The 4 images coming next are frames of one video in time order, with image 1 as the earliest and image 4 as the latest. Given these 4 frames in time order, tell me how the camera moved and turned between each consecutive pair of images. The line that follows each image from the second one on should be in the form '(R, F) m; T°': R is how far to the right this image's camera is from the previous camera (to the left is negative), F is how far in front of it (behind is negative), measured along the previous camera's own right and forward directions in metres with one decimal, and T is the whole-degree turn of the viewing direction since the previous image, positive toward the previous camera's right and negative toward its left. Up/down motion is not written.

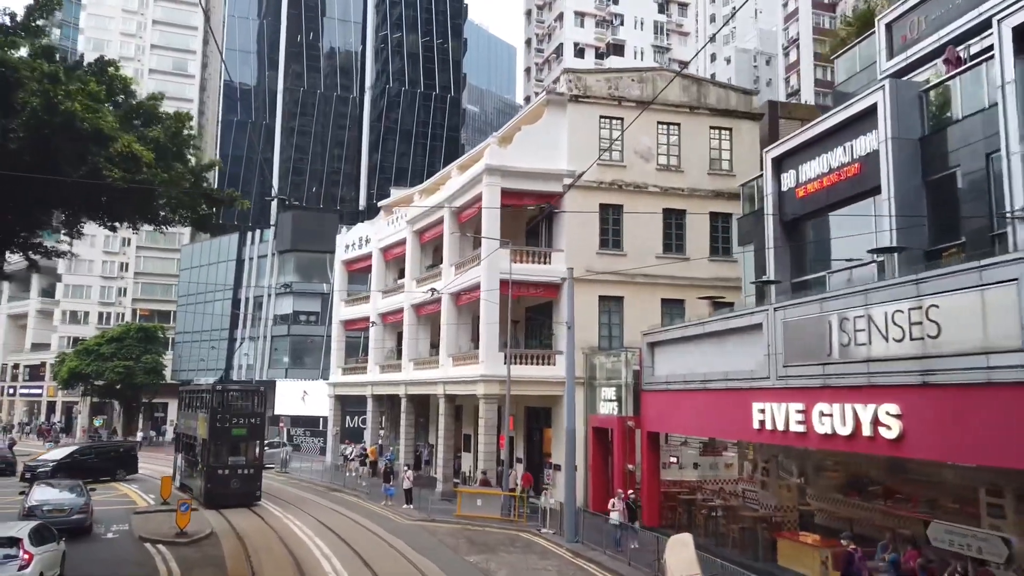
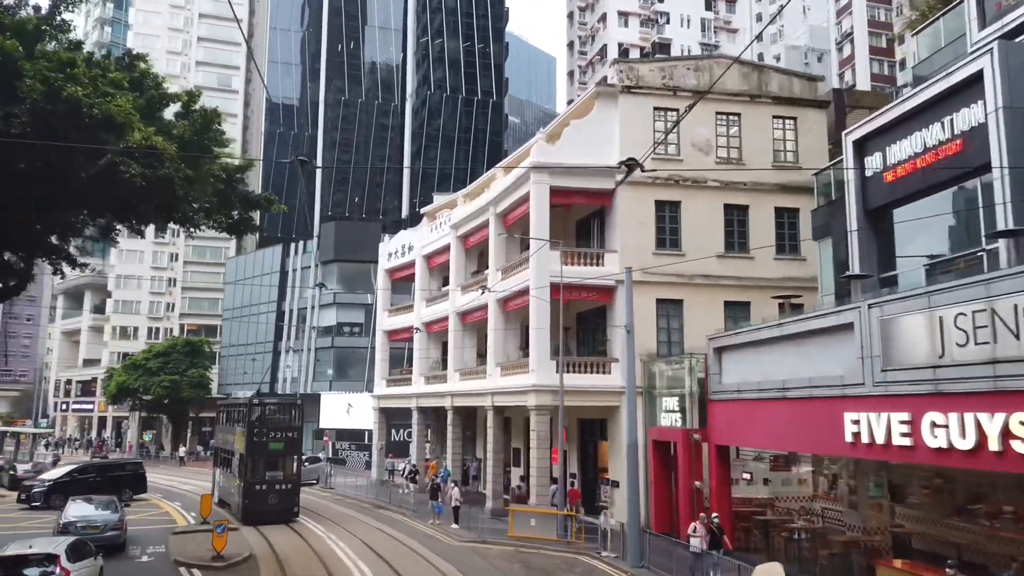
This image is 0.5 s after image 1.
(-0.3, +1.6) m; -3°
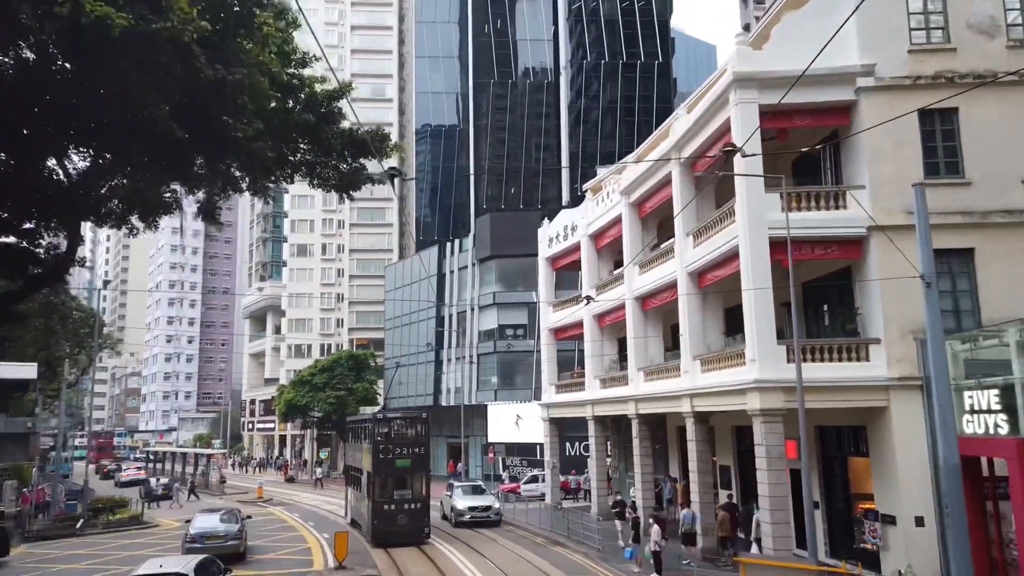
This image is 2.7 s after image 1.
(-0.9, +6.3) m; -13°
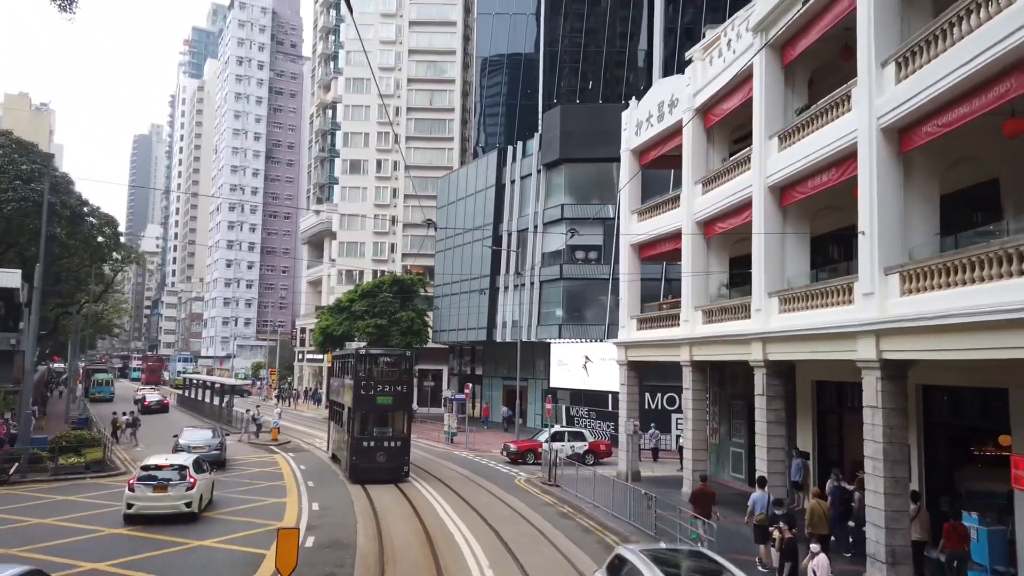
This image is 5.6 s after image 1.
(+0.1, +8.4) m; -5°
